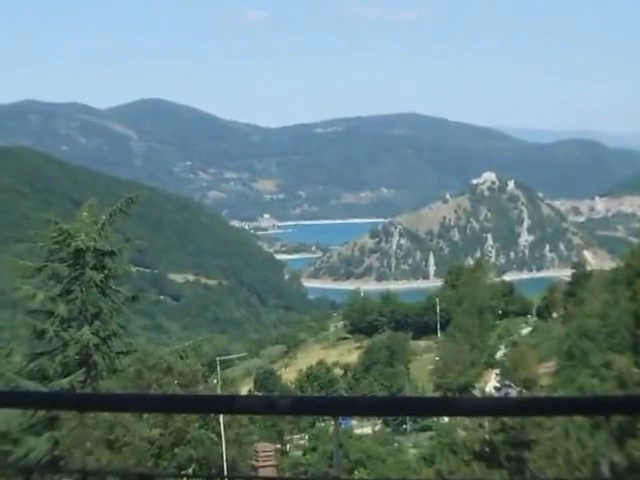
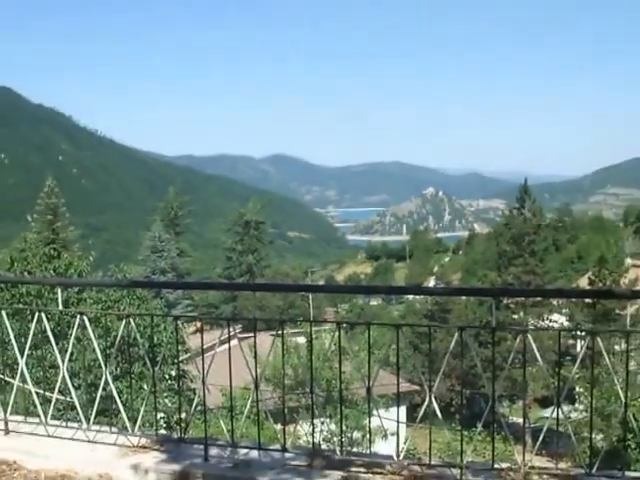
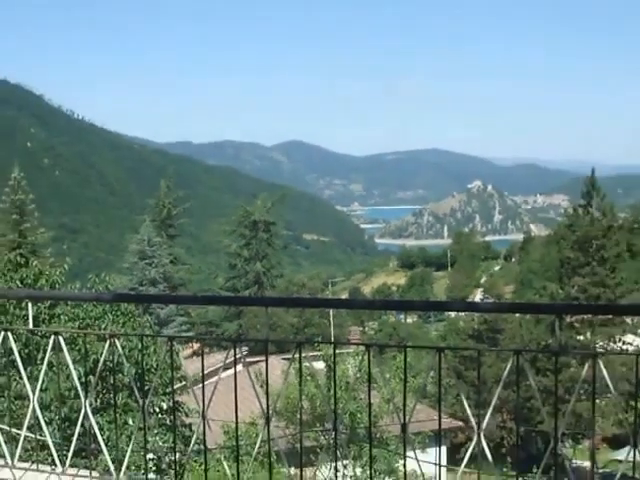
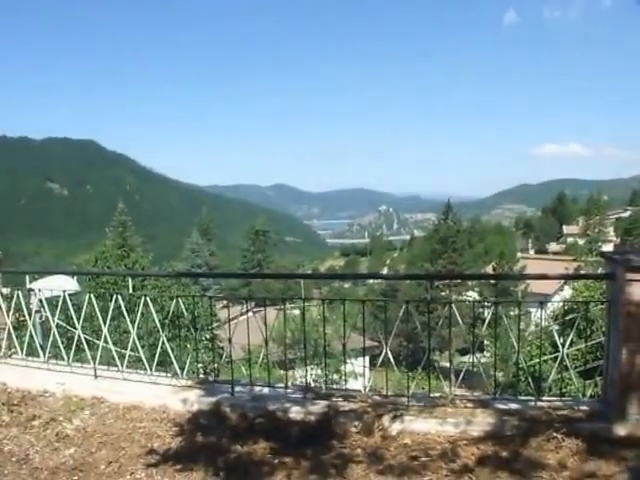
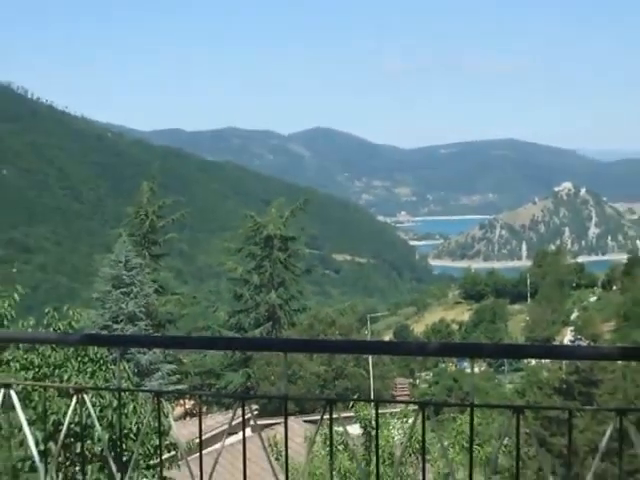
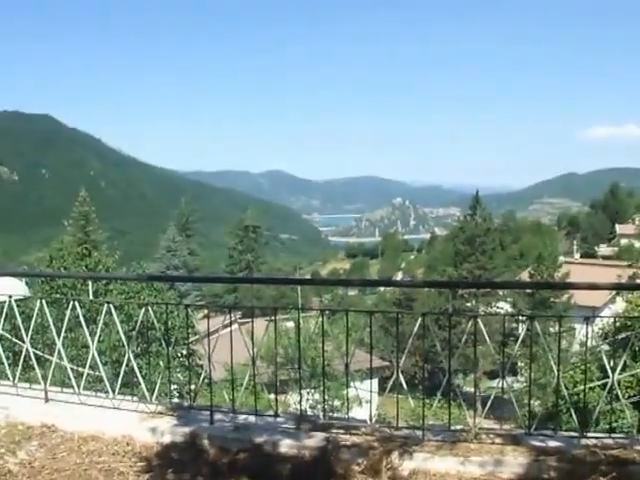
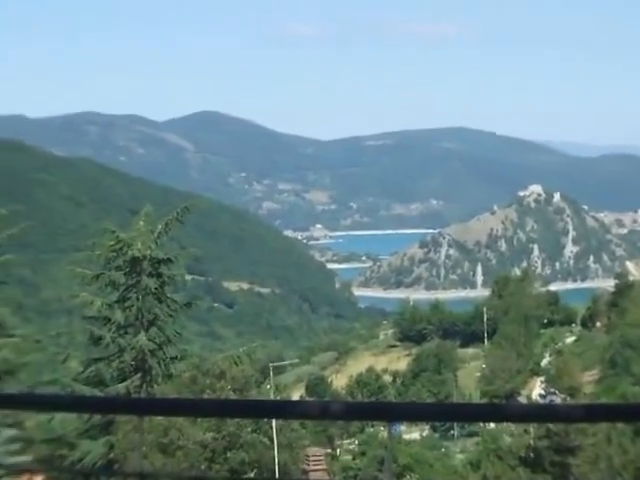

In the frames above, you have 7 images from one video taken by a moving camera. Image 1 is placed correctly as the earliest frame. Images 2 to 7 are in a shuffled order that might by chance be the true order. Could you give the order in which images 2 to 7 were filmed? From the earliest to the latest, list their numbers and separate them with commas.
7, 5, 3, 2, 6, 4
